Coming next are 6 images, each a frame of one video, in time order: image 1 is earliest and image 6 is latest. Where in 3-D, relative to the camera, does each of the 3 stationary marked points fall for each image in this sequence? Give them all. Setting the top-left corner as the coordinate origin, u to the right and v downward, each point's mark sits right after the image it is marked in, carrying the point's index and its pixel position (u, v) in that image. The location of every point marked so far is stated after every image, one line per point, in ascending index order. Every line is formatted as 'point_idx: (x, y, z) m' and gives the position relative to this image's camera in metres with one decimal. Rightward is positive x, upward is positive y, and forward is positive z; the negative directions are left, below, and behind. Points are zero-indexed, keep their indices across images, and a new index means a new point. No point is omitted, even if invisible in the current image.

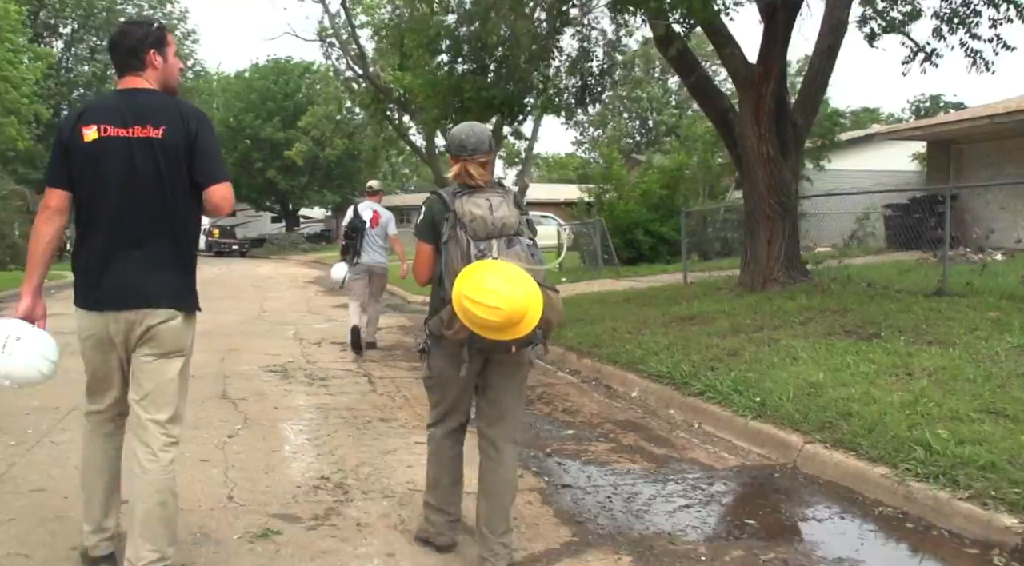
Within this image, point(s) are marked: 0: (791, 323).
0: (+2.8, -0.4, +8.3) m
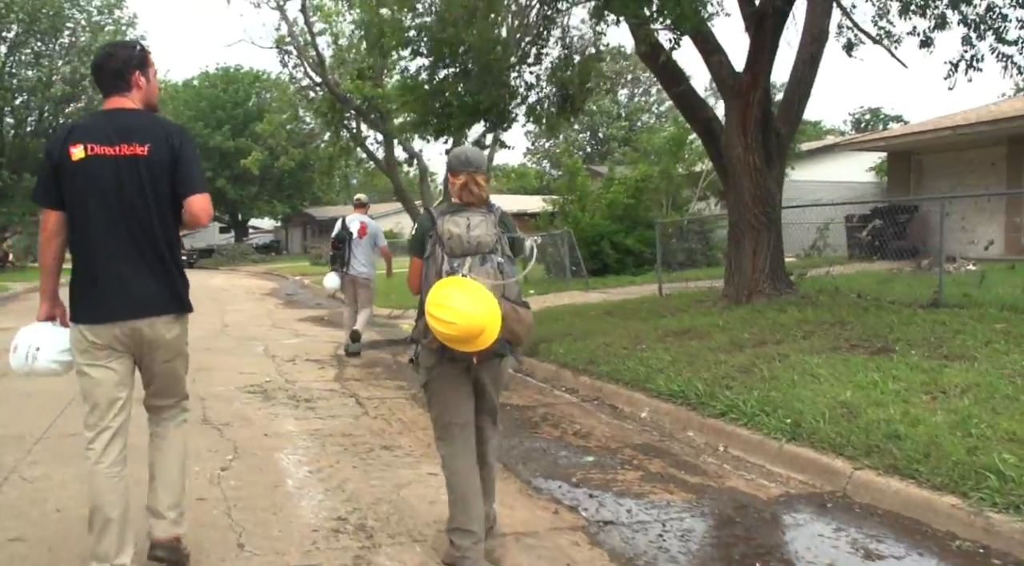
0: (+2.7, -0.5, +8.1) m
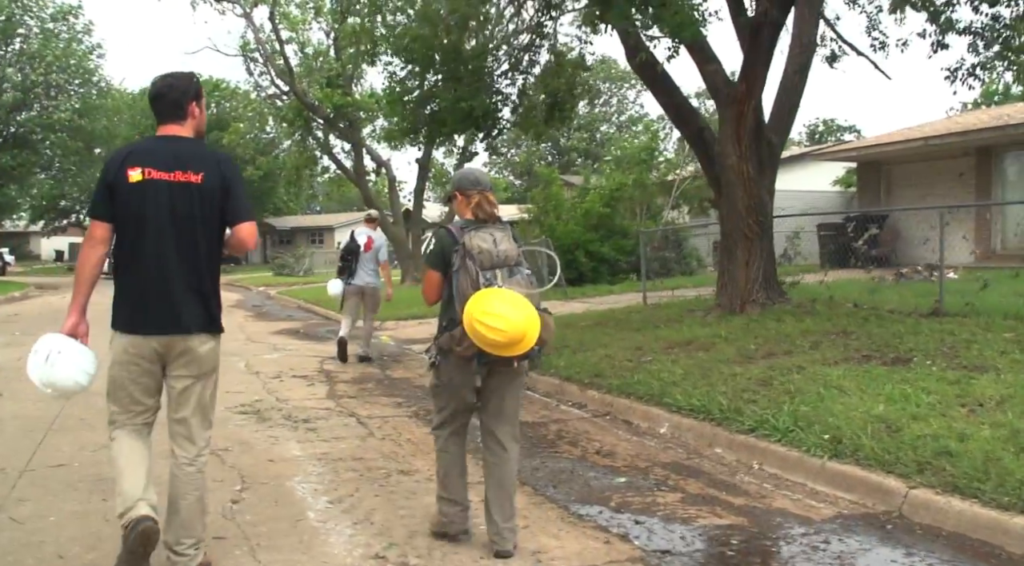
0: (+2.8, -0.6, +8.0) m
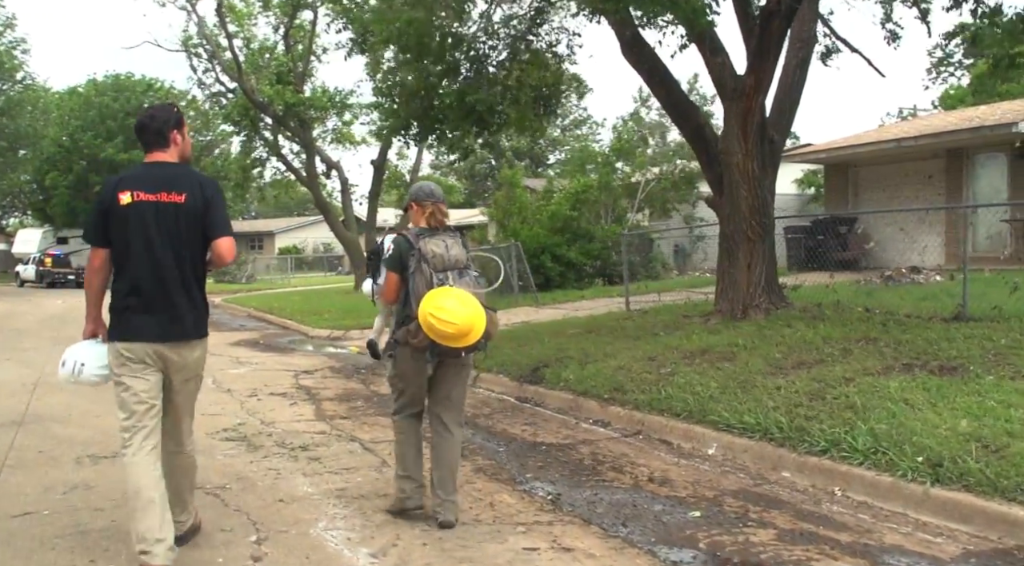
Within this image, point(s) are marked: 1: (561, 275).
0: (+2.9, -0.7, +7.5) m
1: (+1.2, +0.2, +20.4) m
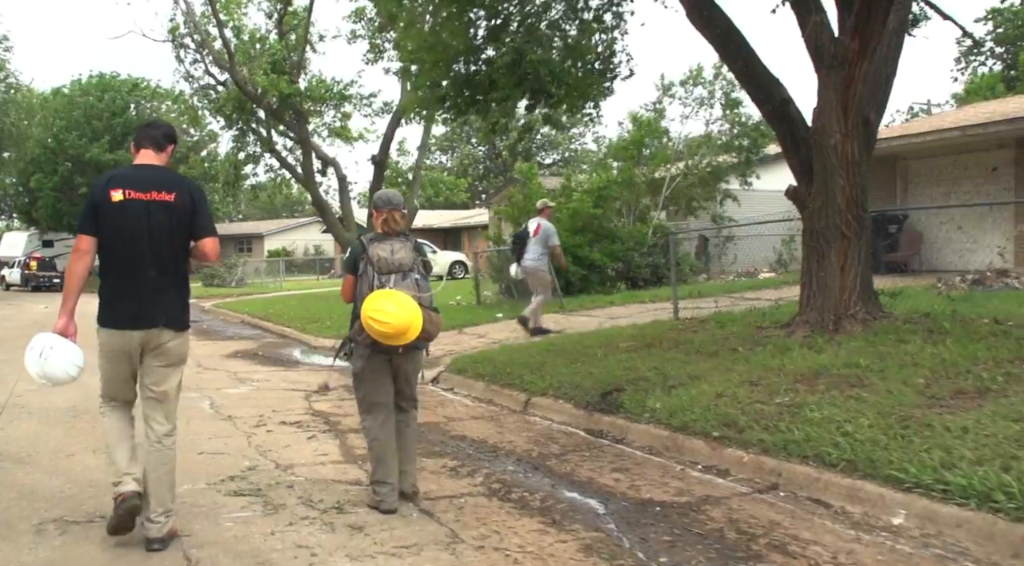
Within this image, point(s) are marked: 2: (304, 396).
0: (+3.5, -0.7, +6.0) m
1: (+1.6, +0.1, +18.9) m
2: (-2.3, -1.3, +9.3) m
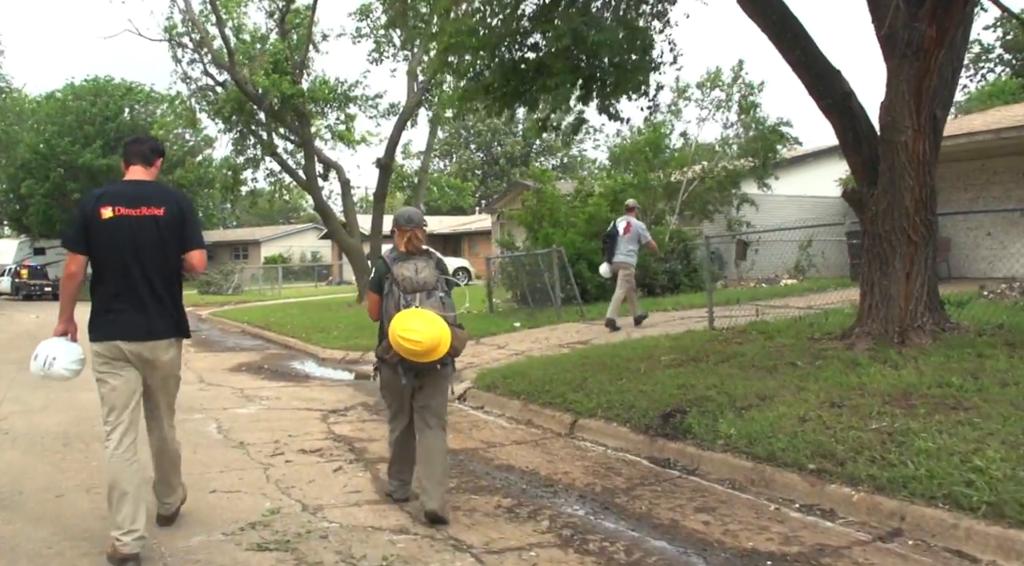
0: (+3.9, -0.8, +5.3) m
1: (+1.9, -0.1, +18.1) m
2: (-1.9, -1.4, +8.5) m
